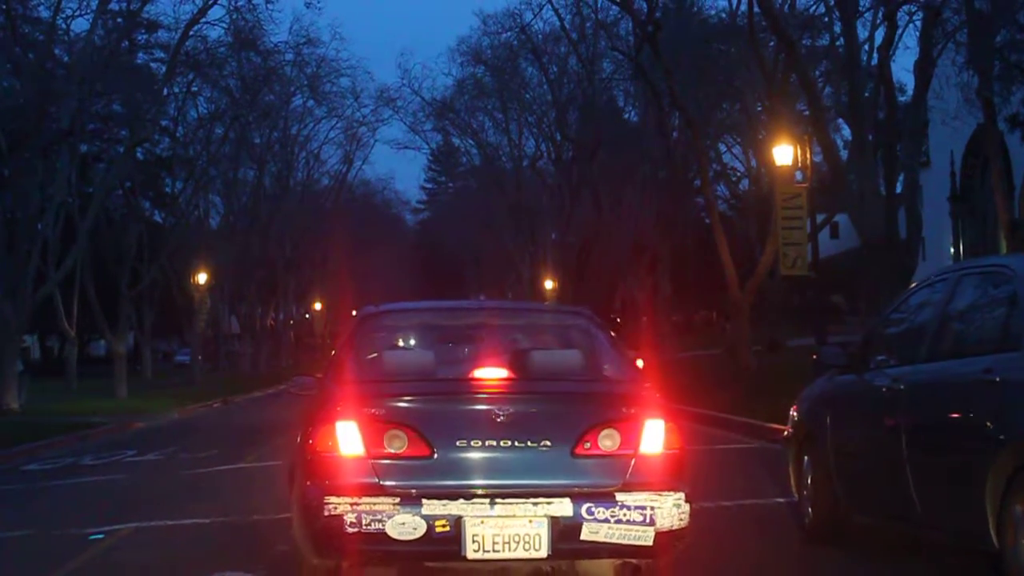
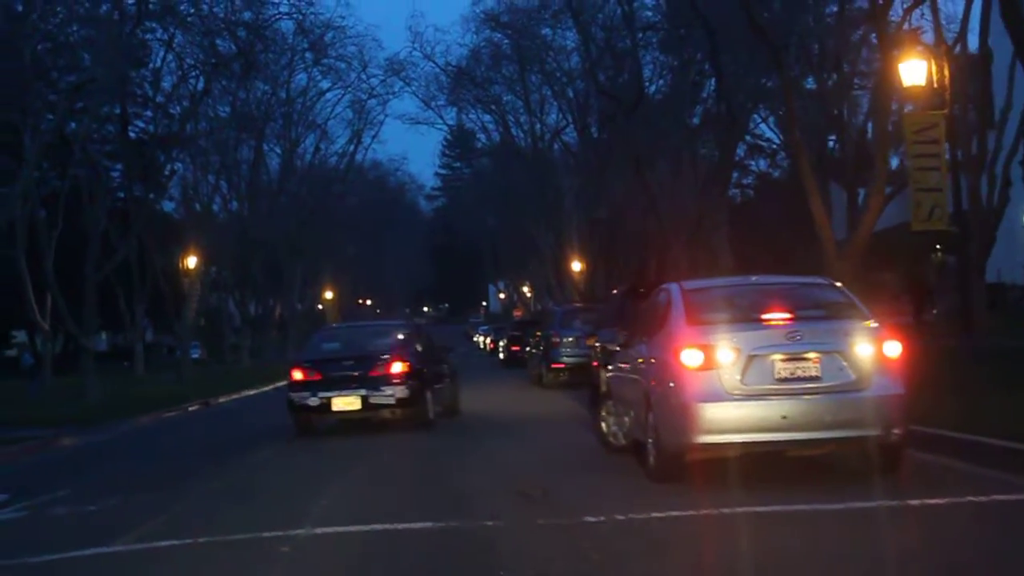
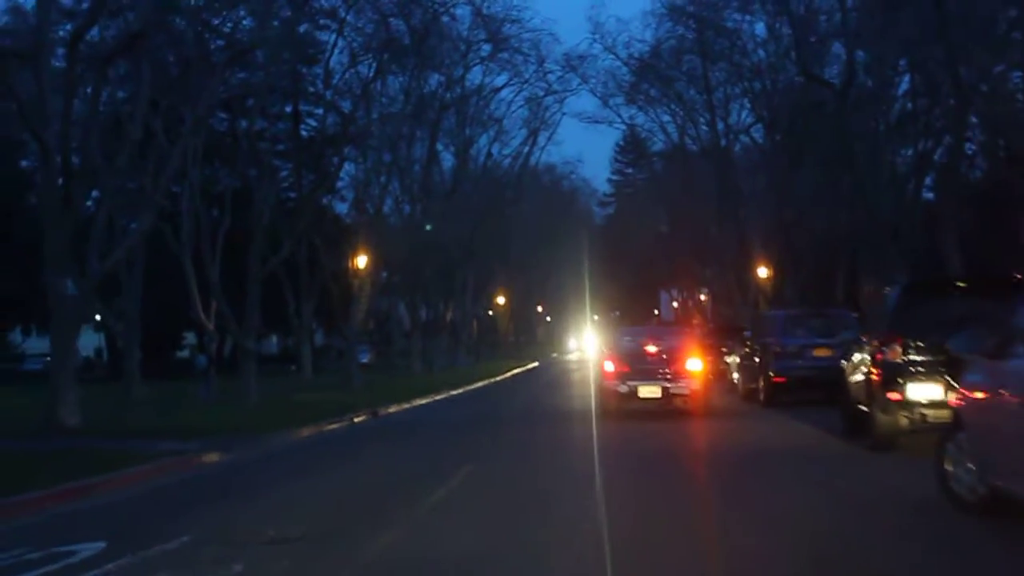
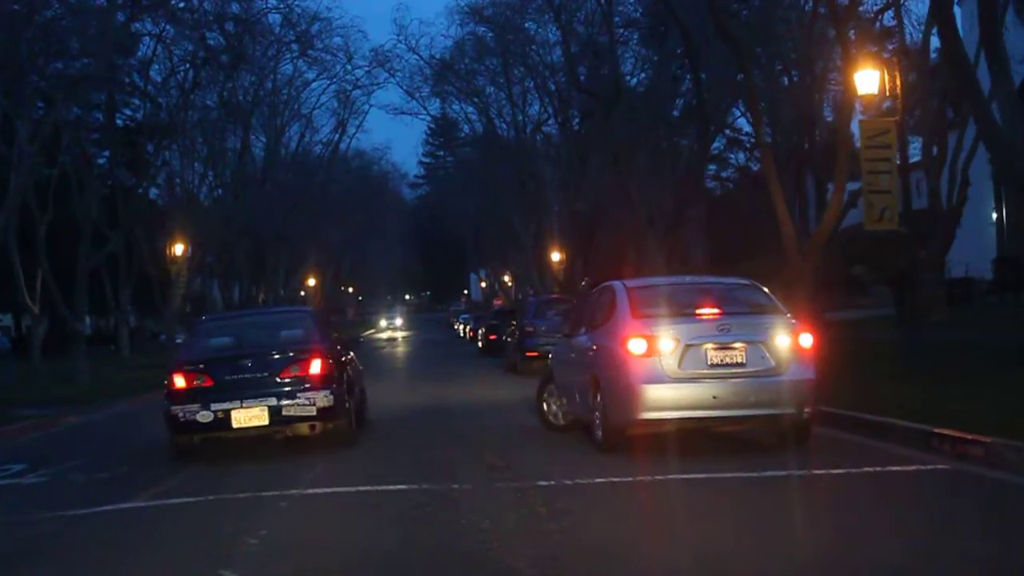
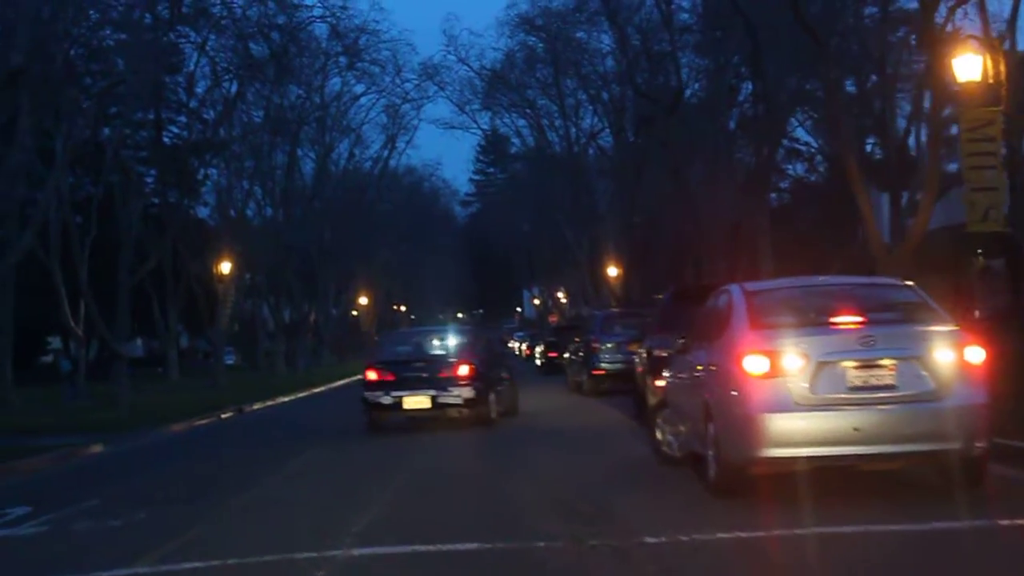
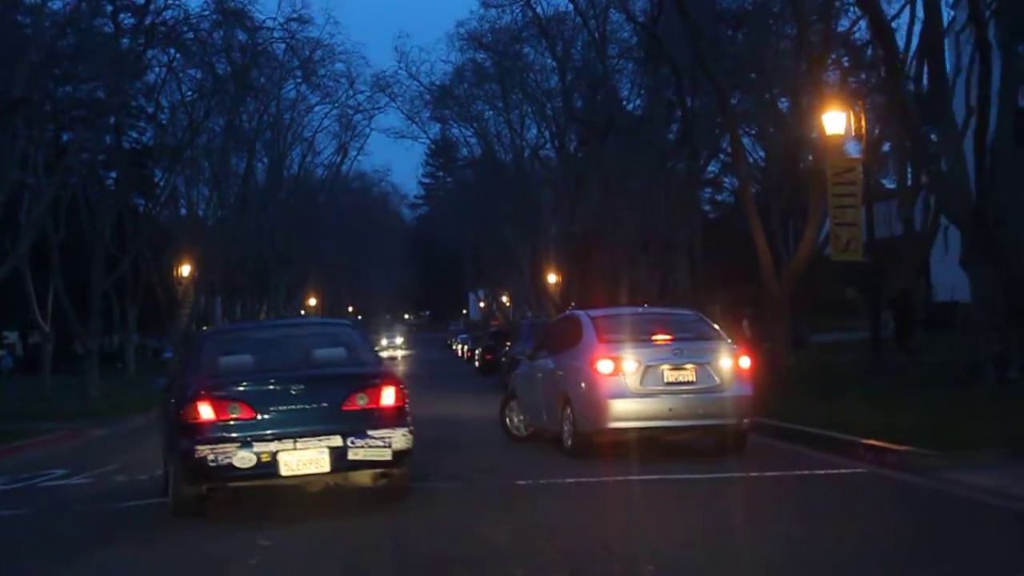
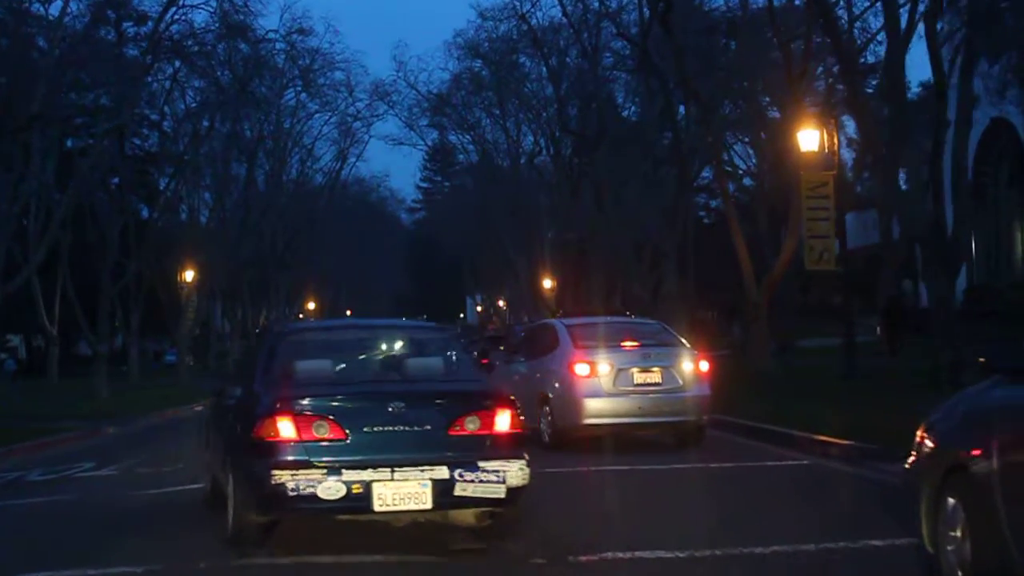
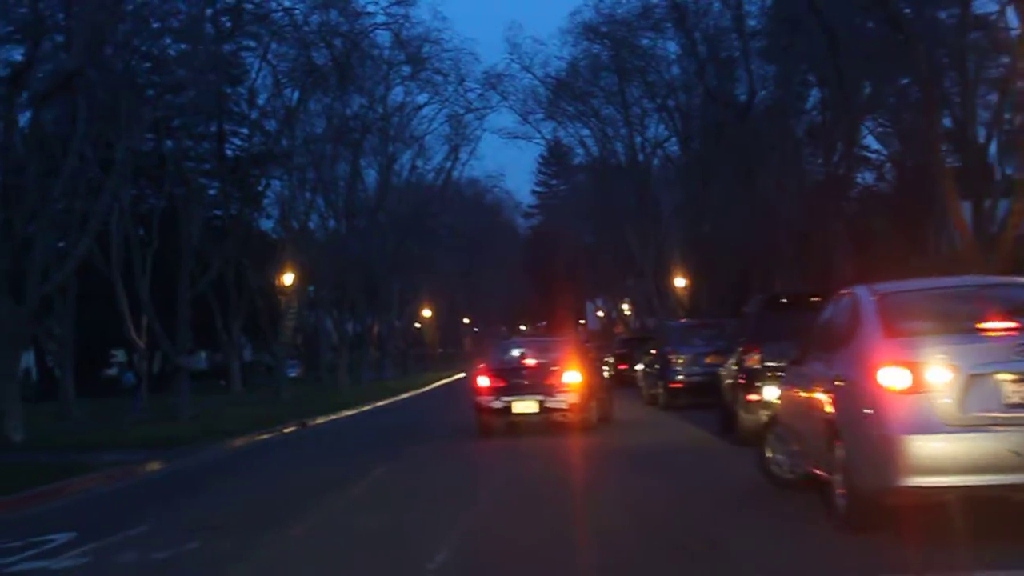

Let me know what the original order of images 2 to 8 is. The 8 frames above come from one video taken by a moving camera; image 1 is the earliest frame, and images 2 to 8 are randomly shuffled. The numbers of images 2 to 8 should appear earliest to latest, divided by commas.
7, 6, 4, 2, 5, 8, 3
